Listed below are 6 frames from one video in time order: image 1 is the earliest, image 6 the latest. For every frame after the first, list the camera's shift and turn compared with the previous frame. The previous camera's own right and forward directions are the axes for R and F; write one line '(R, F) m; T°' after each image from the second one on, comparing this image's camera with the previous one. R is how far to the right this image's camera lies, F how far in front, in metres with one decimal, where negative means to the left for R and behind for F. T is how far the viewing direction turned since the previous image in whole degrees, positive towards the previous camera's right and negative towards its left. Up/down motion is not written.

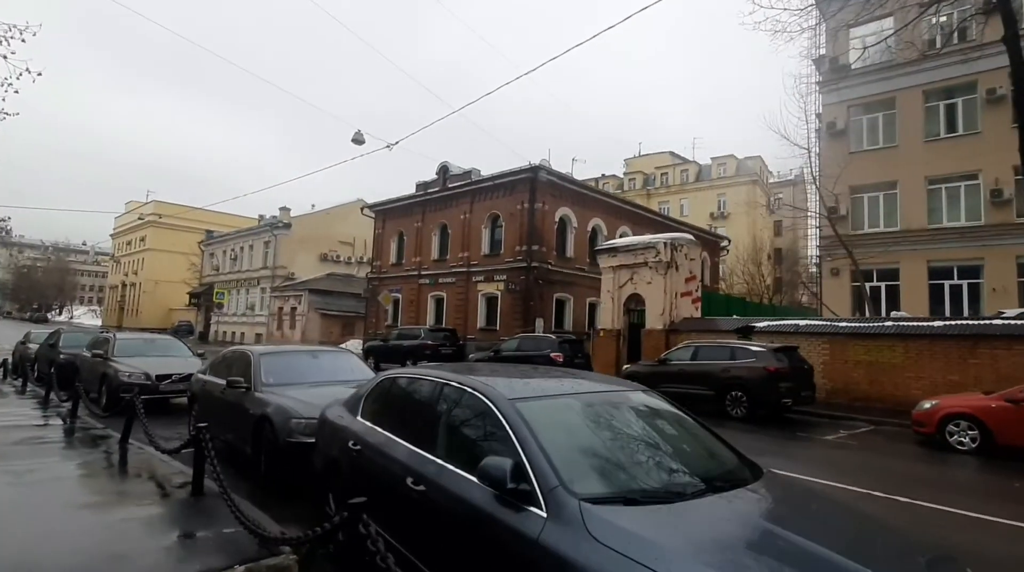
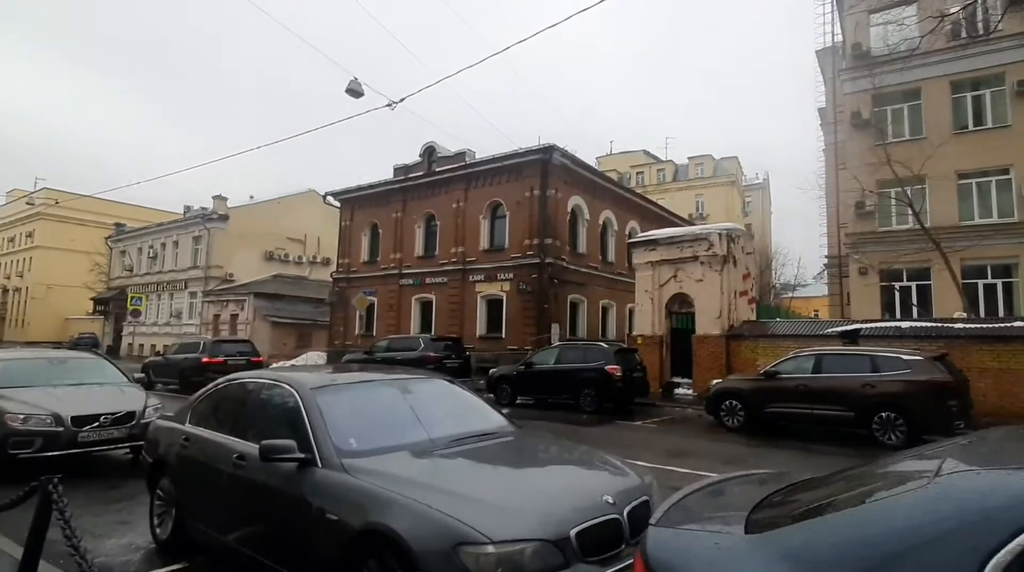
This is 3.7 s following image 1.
(-2.5, +3.3) m; +7°
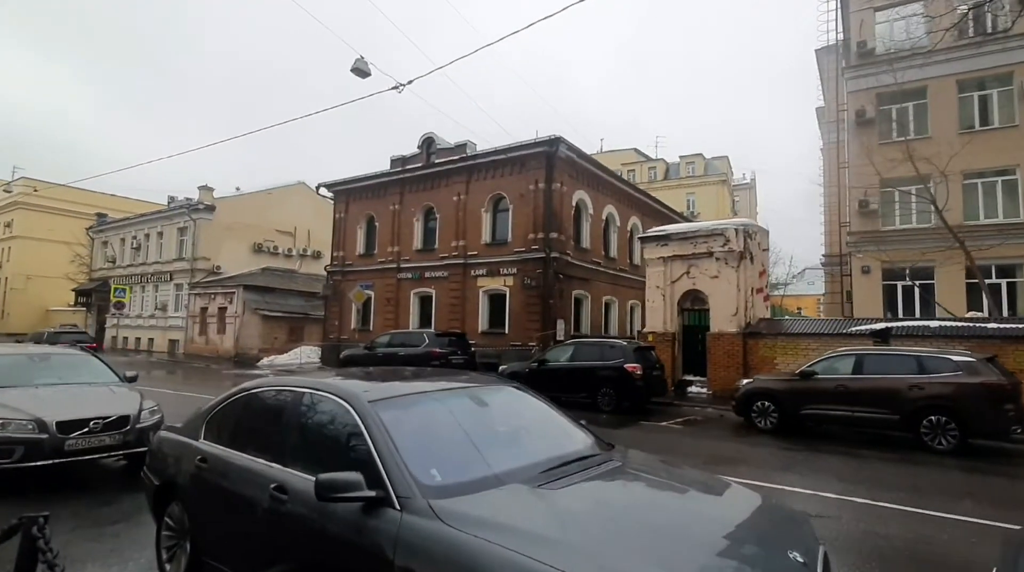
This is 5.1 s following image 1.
(-0.7, +0.6) m; +2°
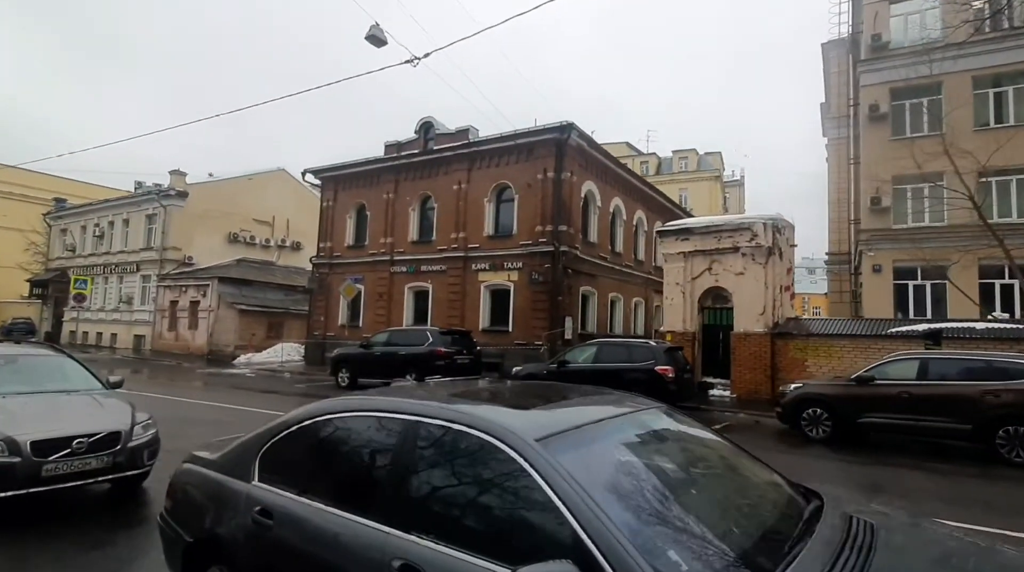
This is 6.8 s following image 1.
(-1.0, +1.1) m; +3°
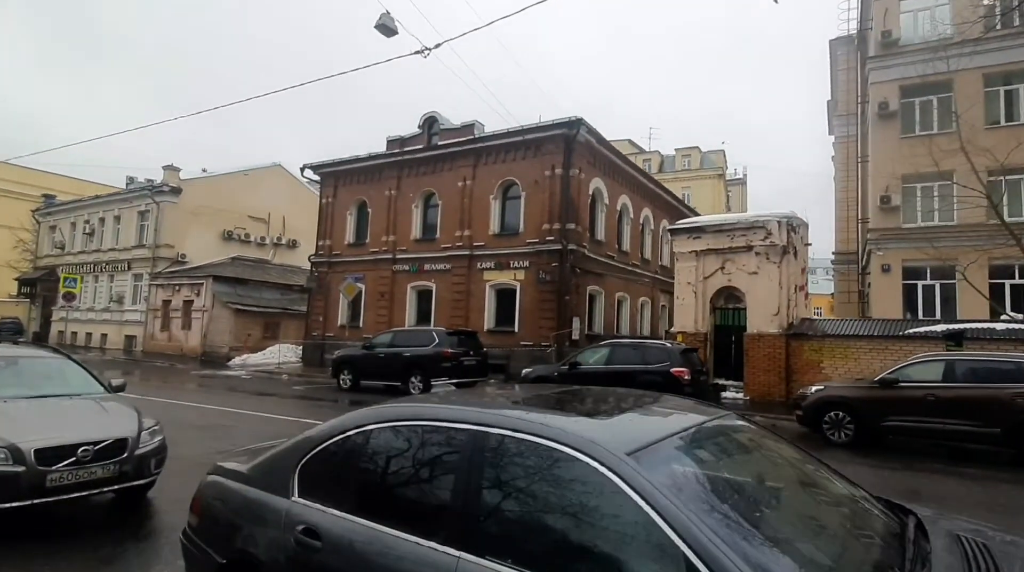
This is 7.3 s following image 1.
(-0.4, +0.4) m; +1°
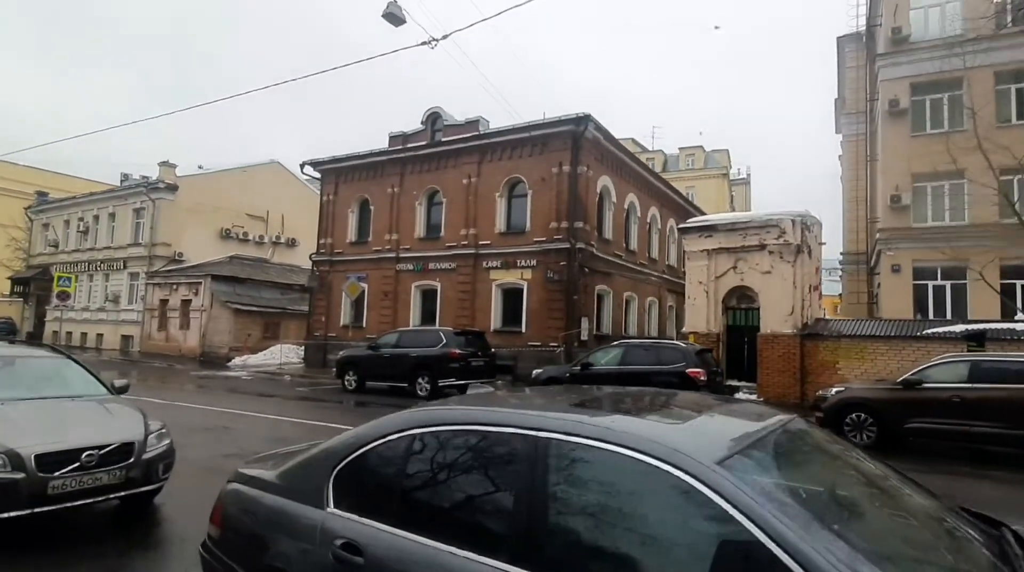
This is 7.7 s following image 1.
(-0.3, +0.3) m; 0°
